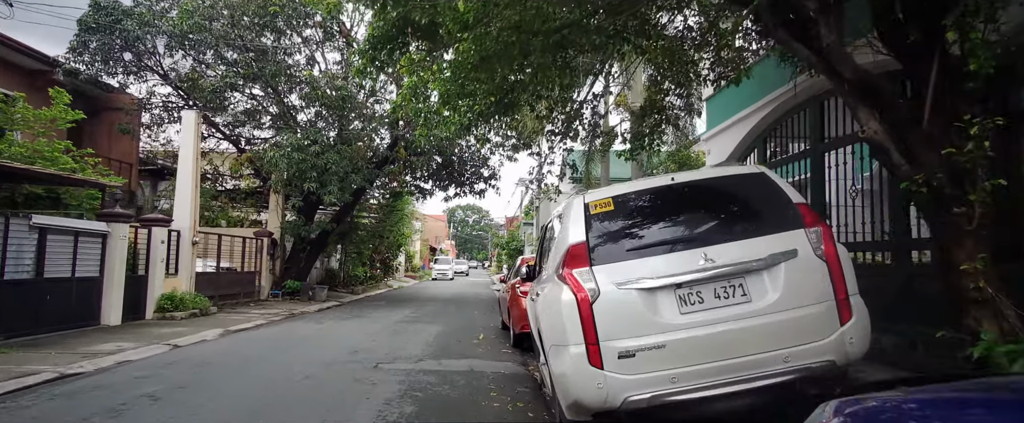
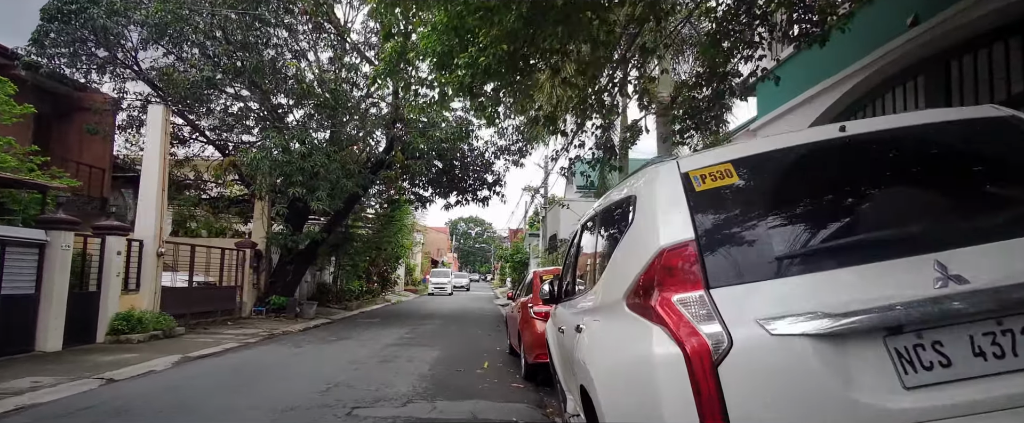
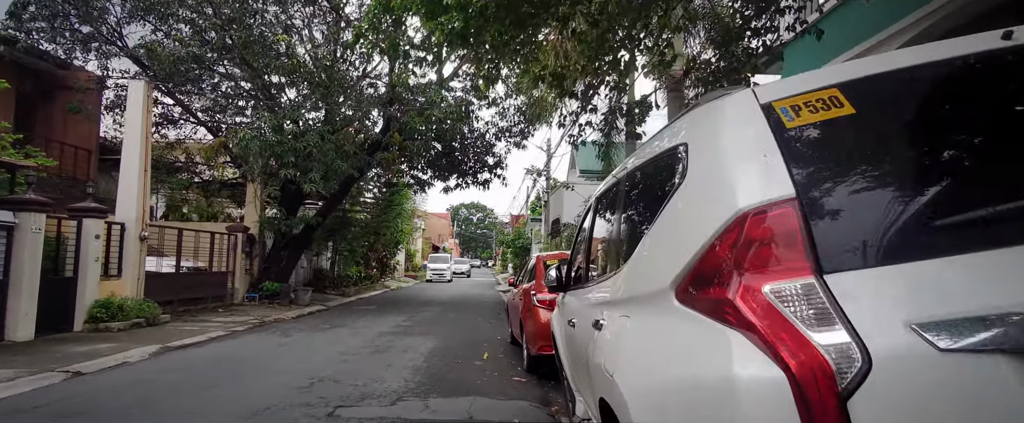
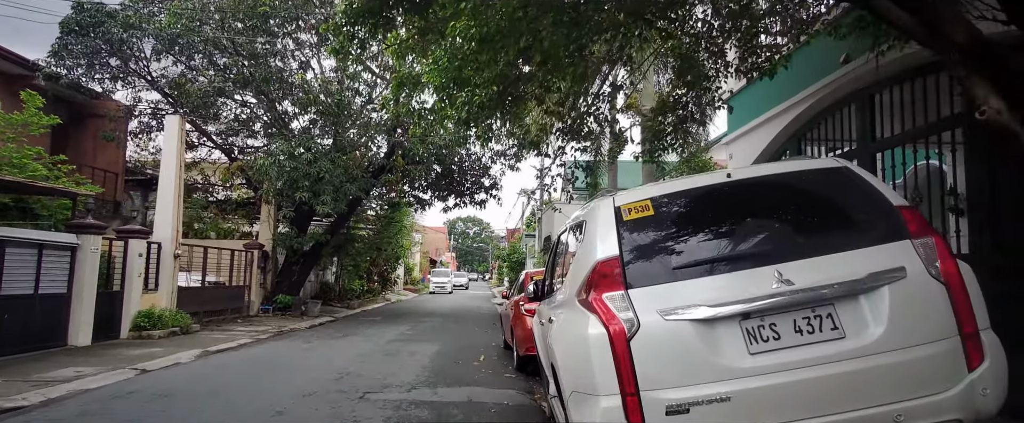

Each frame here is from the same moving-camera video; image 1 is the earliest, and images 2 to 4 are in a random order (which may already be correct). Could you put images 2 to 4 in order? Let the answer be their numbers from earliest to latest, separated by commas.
4, 2, 3
